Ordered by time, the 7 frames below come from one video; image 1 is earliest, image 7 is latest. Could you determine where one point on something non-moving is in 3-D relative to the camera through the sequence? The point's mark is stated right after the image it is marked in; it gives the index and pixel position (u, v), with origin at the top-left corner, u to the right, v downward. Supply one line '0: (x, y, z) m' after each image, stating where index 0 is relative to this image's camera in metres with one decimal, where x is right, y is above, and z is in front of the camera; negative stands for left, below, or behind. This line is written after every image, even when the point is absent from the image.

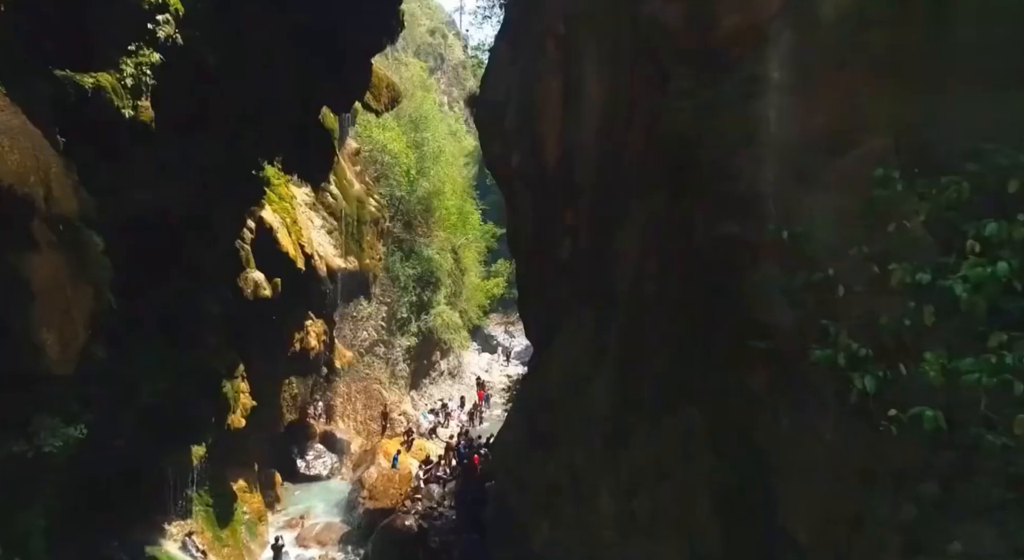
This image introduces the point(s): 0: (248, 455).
0: (-6.7, -4.5, +17.3) m
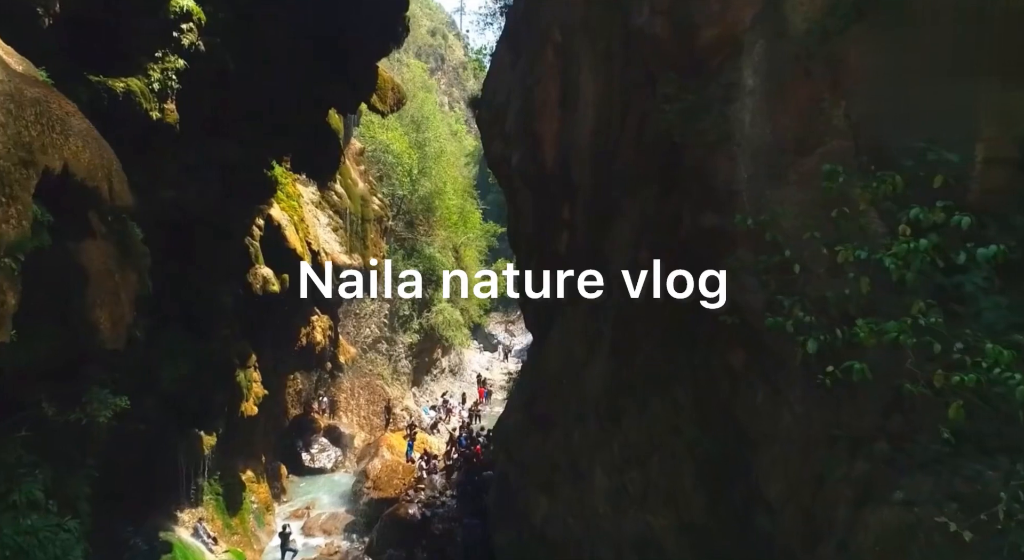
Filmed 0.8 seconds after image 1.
0: (-6.7, -4.4, +17.8) m
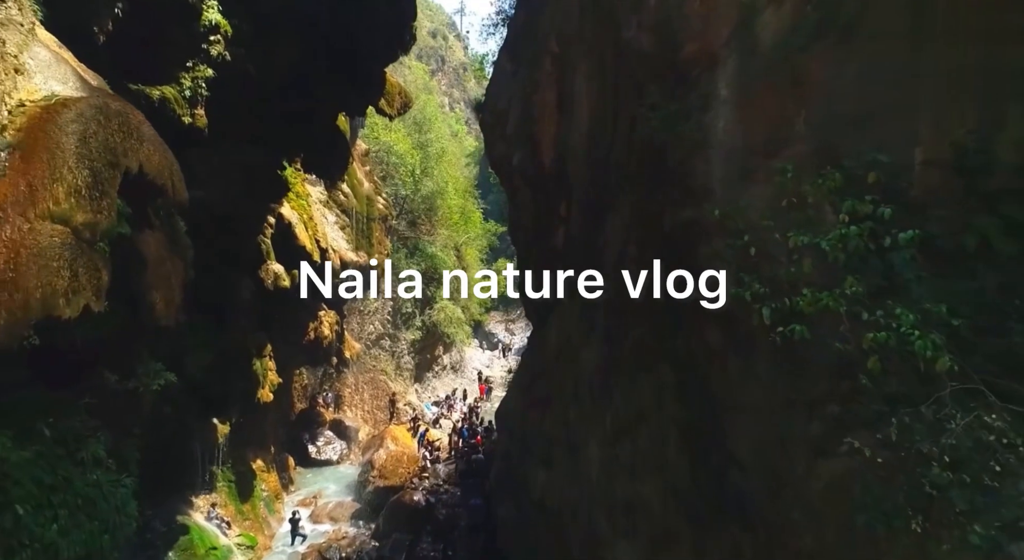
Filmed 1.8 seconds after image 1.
0: (-6.7, -4.3, +18.5) m
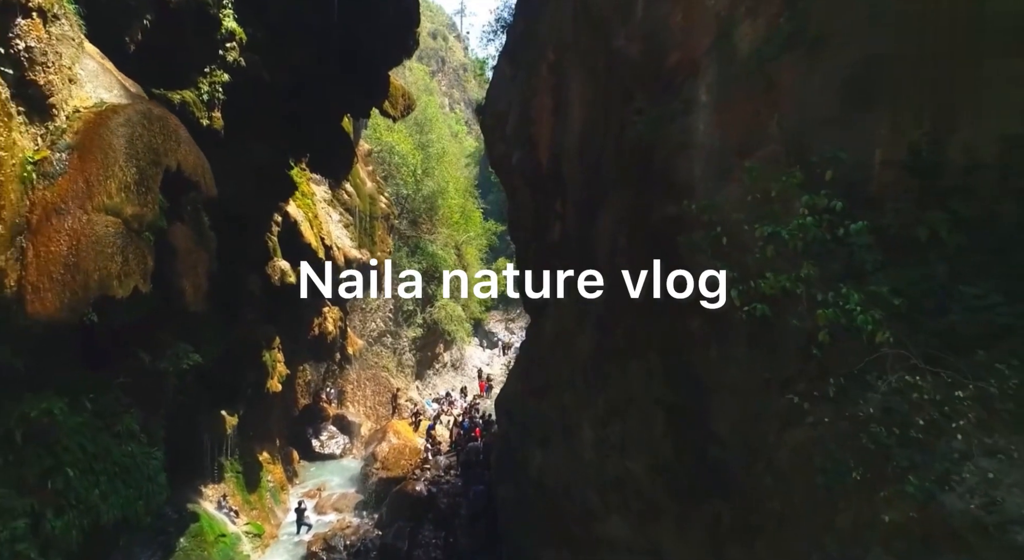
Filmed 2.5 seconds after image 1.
0: (-6.7, -4.2, +19.1) m
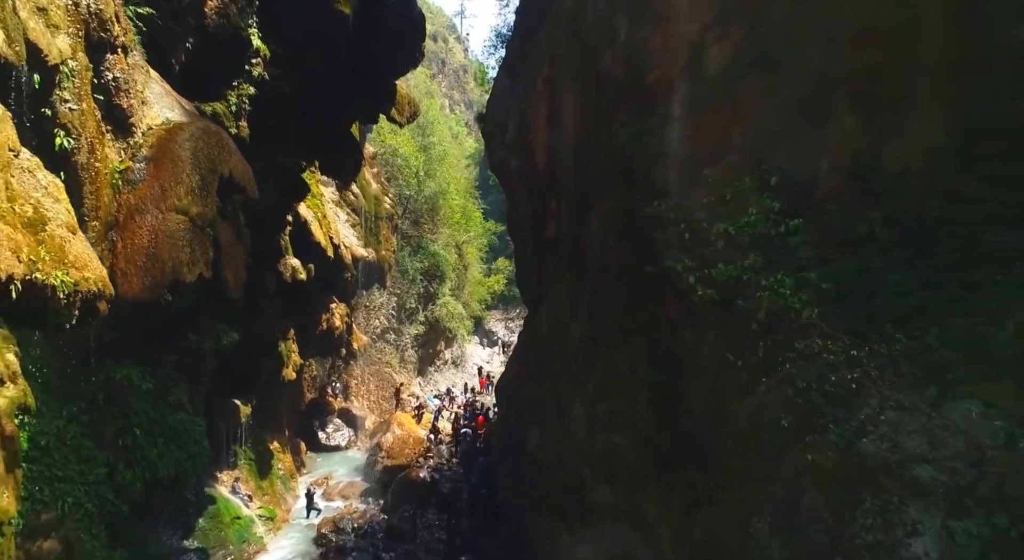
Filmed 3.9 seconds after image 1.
0: (-6.7, -4.1, +20.0) m
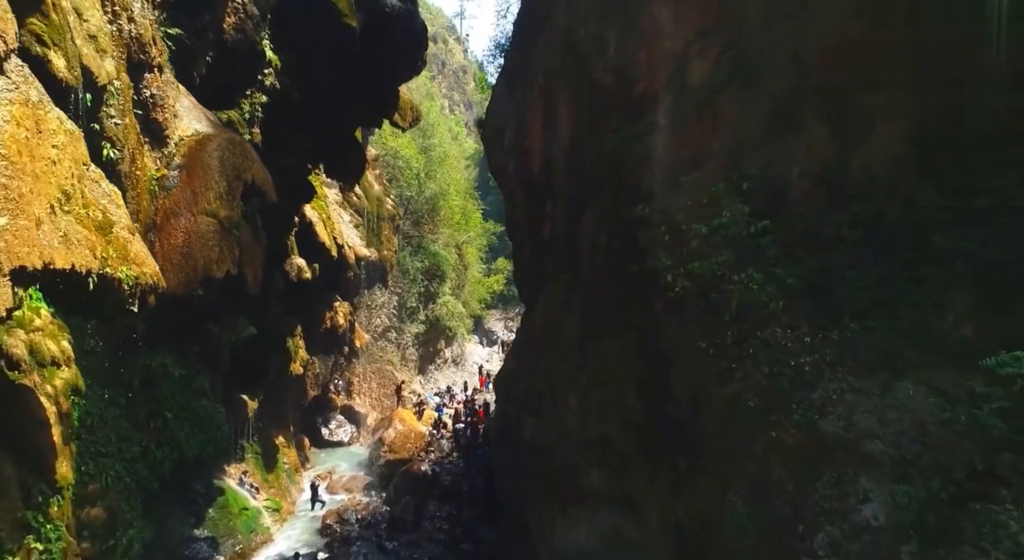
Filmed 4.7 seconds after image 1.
0: (-6.8, -4.1, +20.6) m
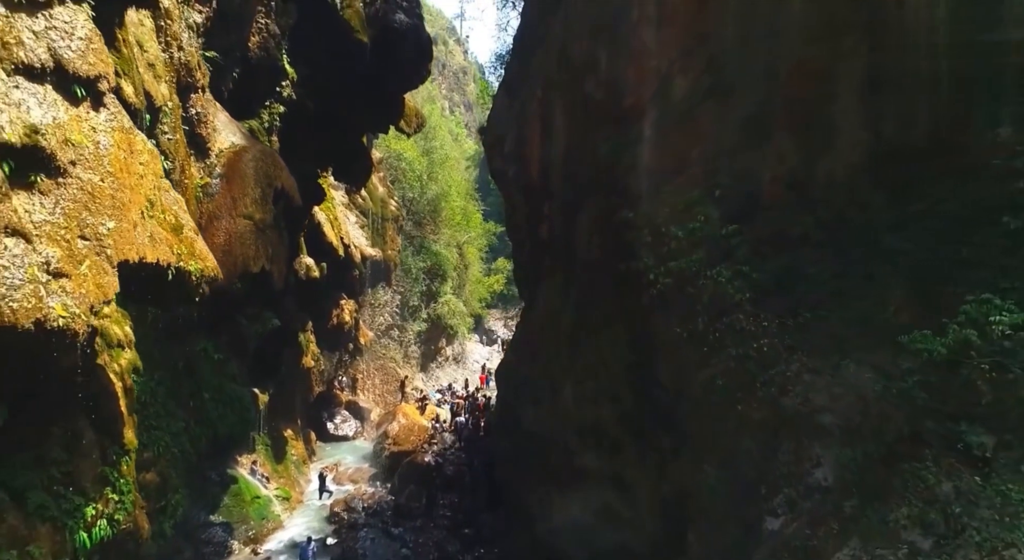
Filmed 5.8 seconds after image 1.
0: (-6.8, -4.1, +21.4) m
